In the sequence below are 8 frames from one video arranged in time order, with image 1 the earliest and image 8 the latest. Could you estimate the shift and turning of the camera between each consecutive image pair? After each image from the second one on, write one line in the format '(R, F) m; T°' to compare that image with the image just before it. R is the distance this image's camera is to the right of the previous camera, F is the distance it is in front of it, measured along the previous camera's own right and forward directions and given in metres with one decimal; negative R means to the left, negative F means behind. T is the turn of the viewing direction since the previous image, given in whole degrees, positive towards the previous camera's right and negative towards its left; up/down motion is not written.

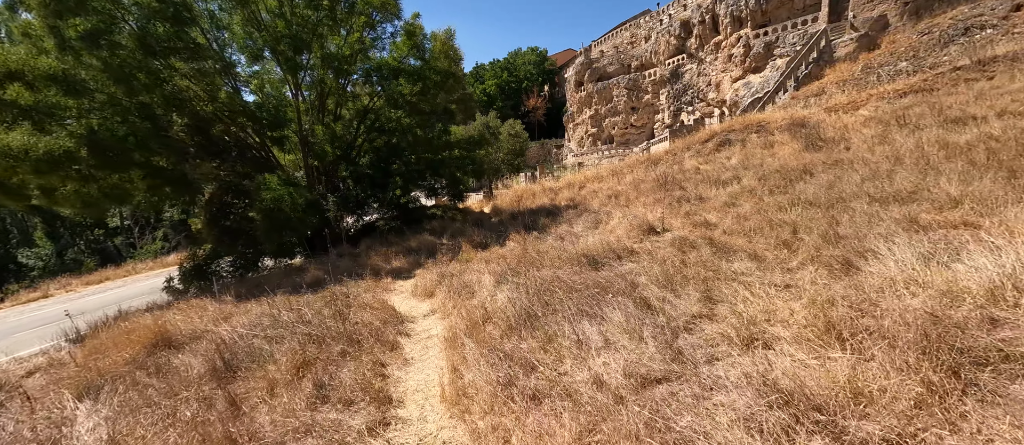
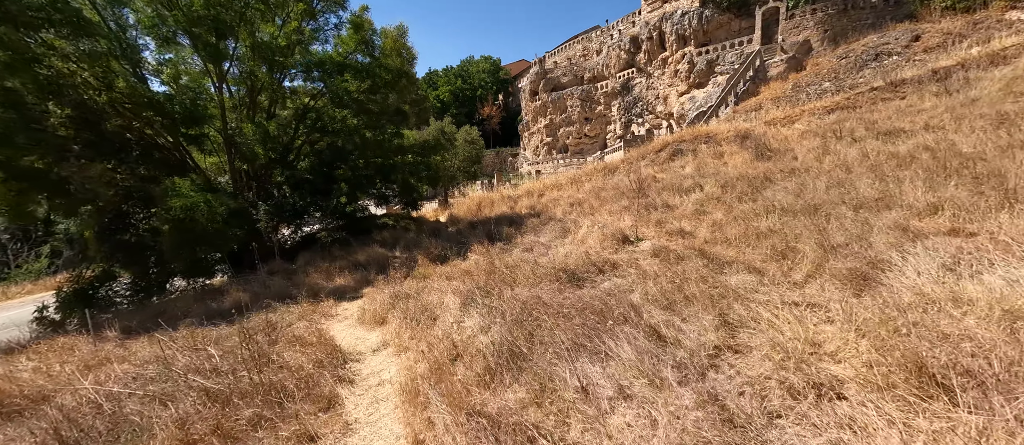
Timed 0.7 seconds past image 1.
(-0.1, +0.6) m; +6°
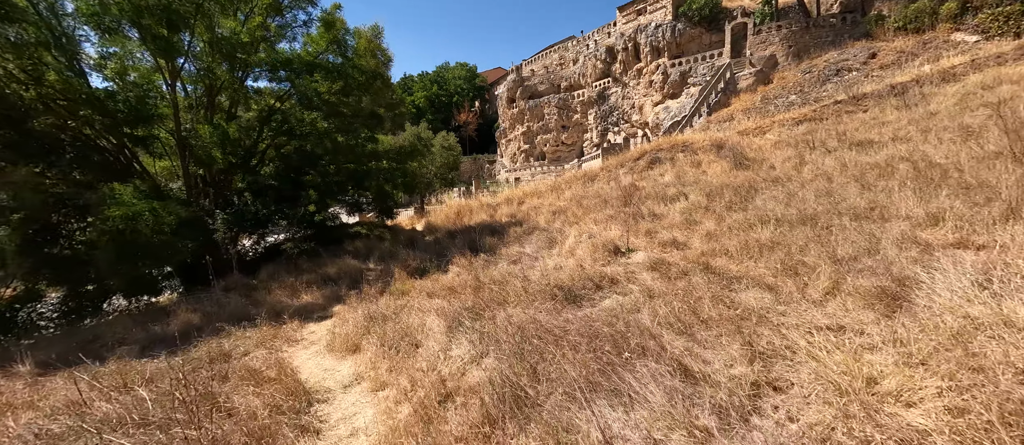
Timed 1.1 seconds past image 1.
(-0.1, +0.3) m; +3°
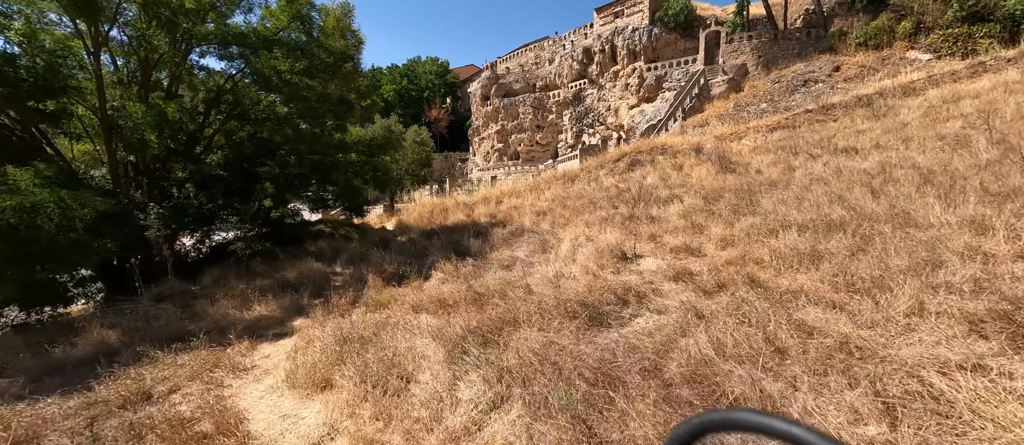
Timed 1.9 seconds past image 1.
(-0.3, +0.6) m; +5°
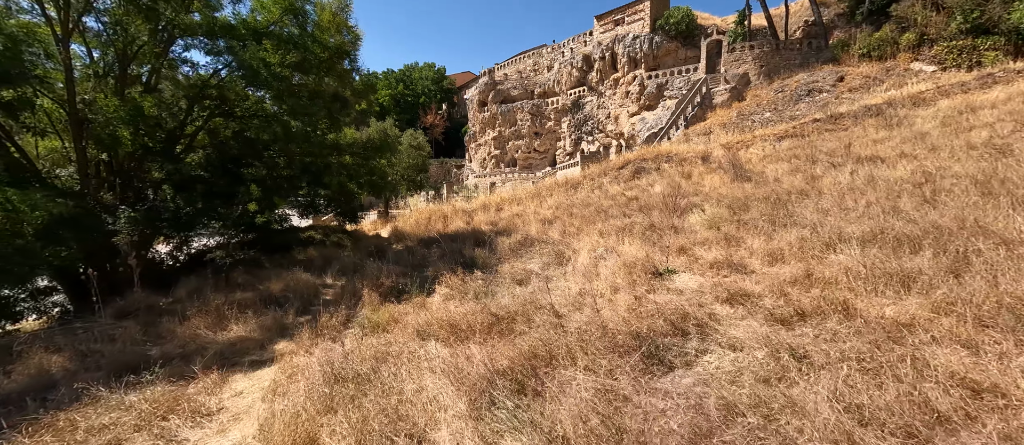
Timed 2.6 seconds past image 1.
(-0.2, +0.6) m; +1°
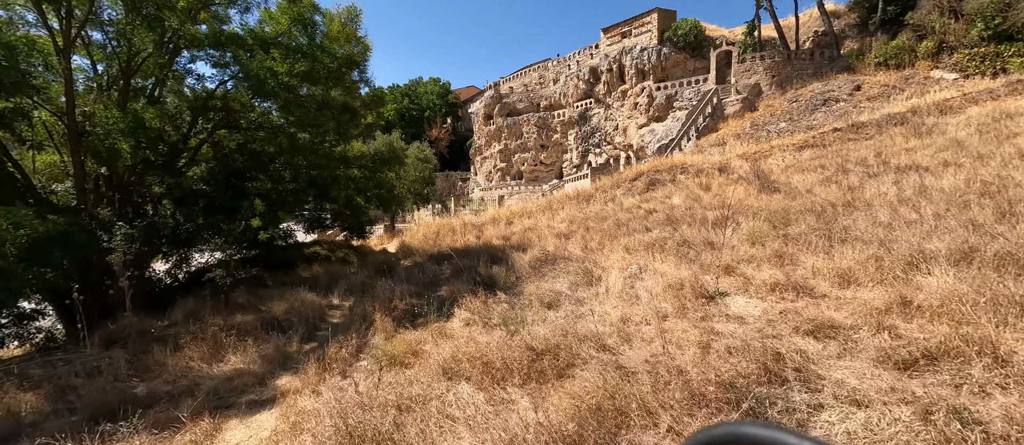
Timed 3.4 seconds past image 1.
(-0.2, +0.4) m; -1°
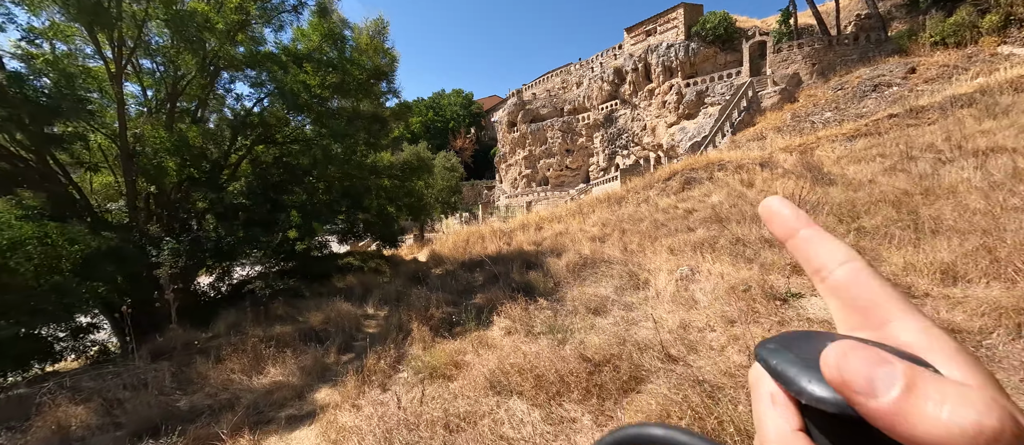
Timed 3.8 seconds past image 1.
(-0.1, +0.3) m; -4°
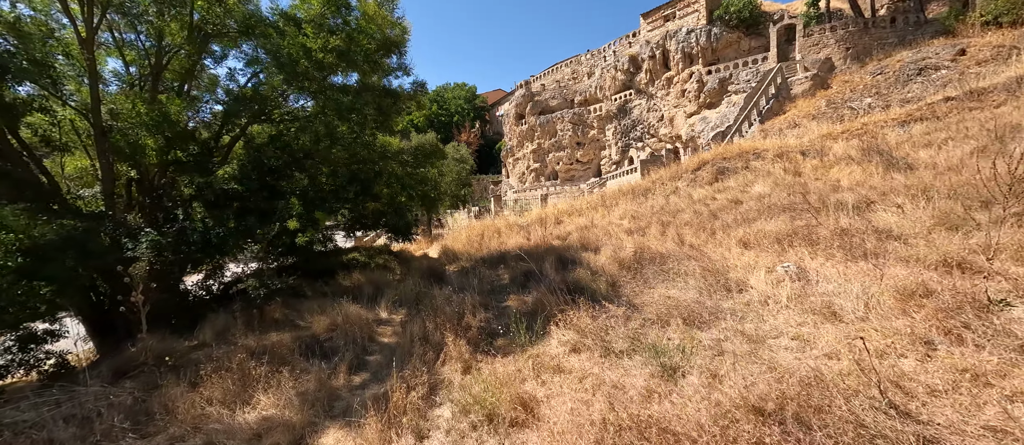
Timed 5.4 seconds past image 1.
(-0.5, +1.0) m; 0°
